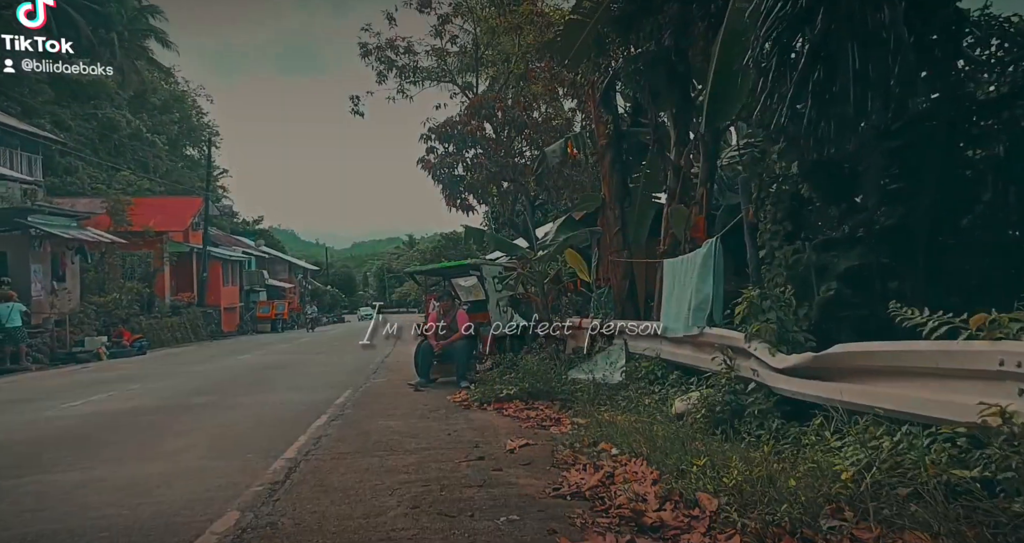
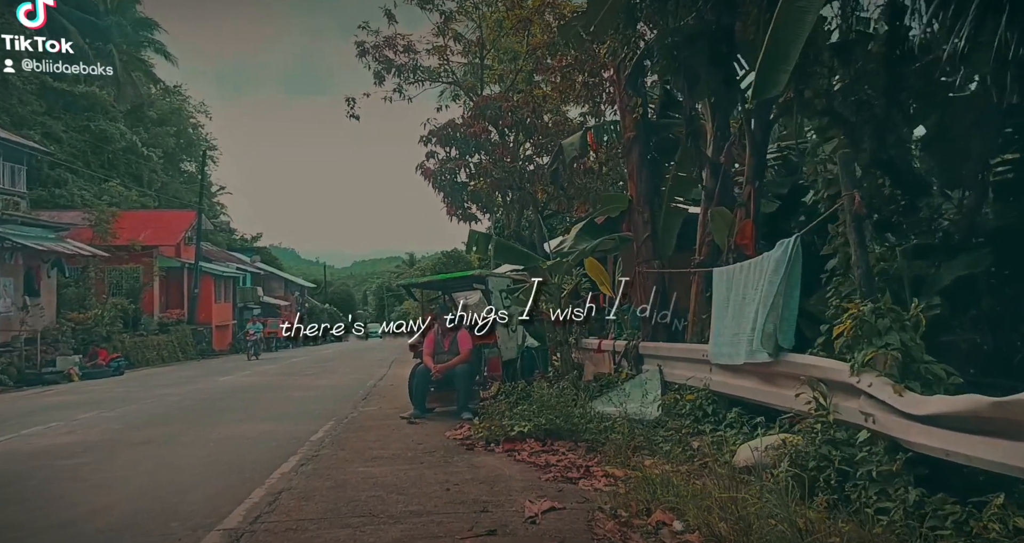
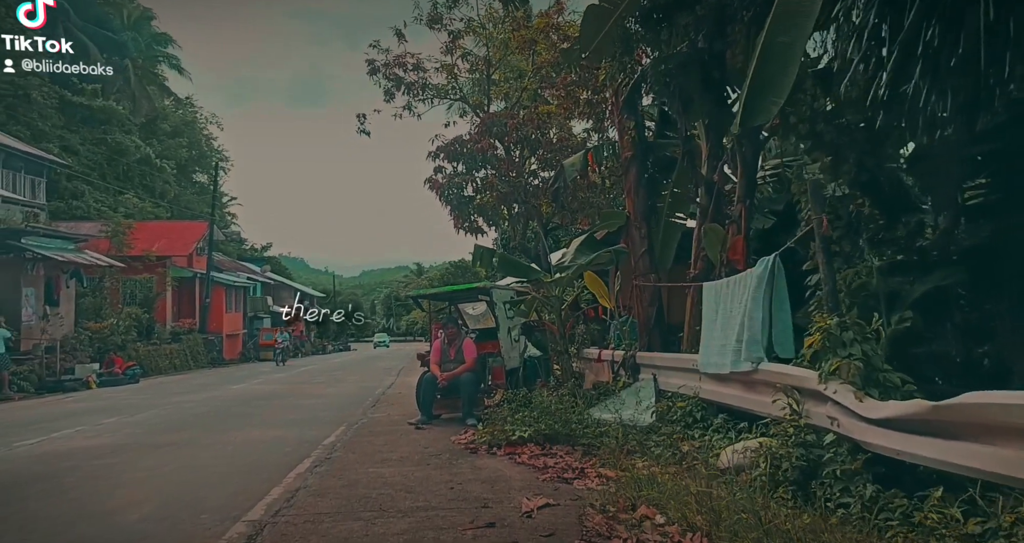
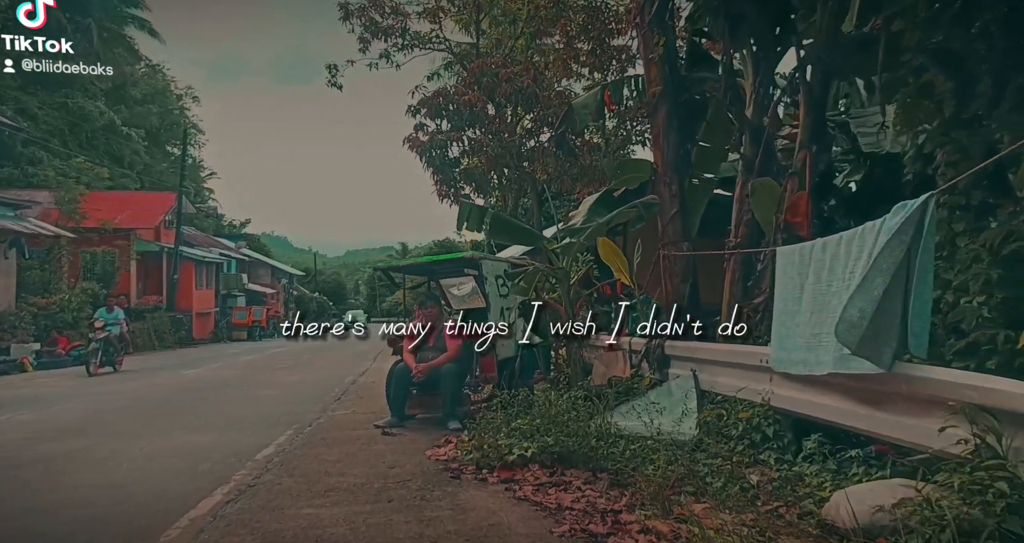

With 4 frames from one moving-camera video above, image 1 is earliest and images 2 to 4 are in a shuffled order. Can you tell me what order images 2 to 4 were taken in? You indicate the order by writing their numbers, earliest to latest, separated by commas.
3, 2, 4
